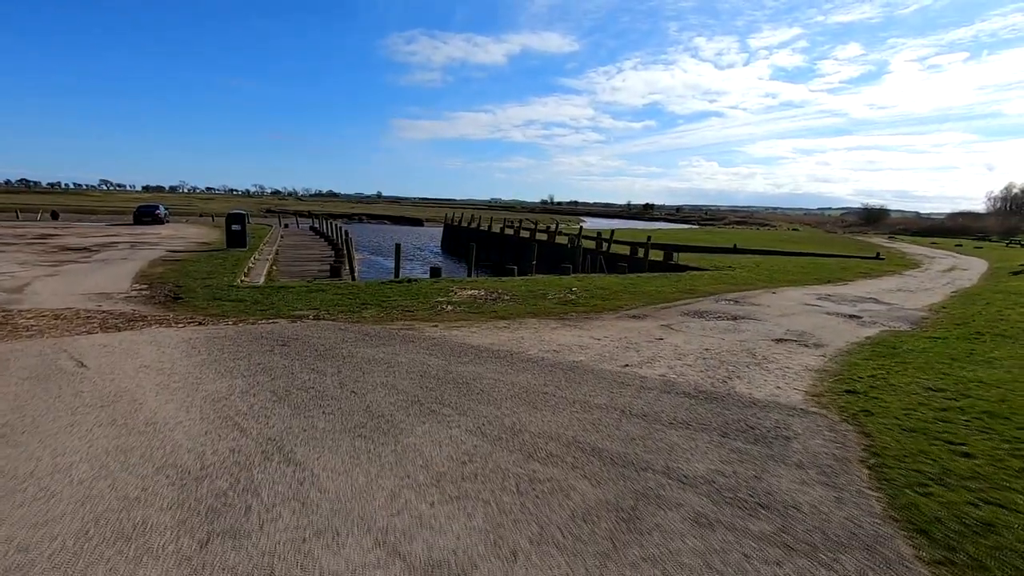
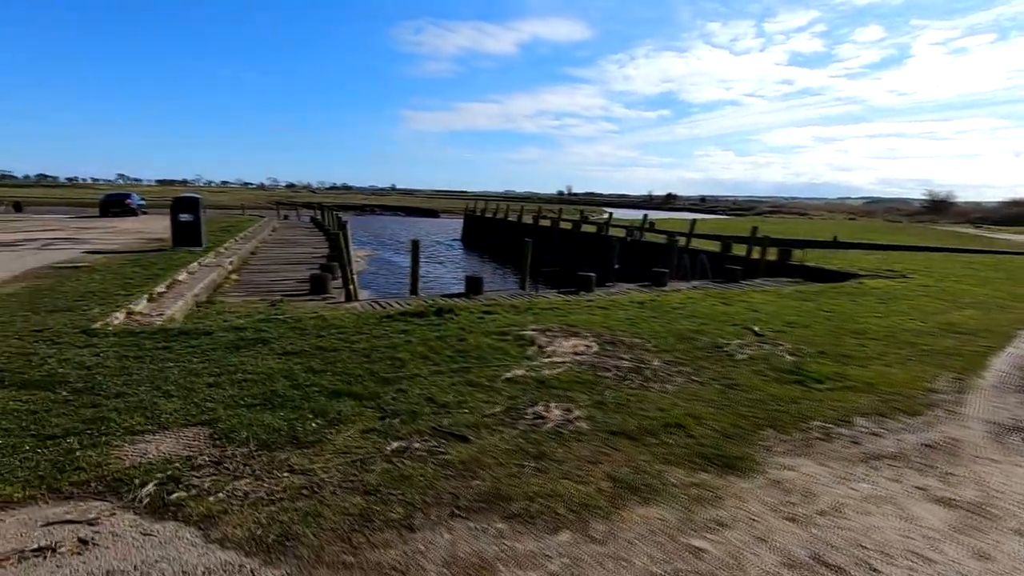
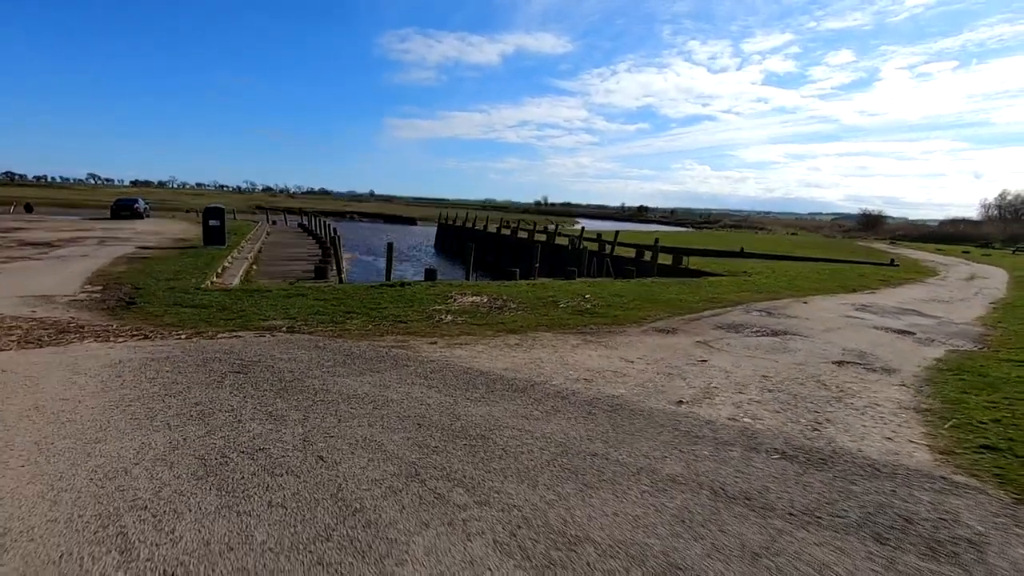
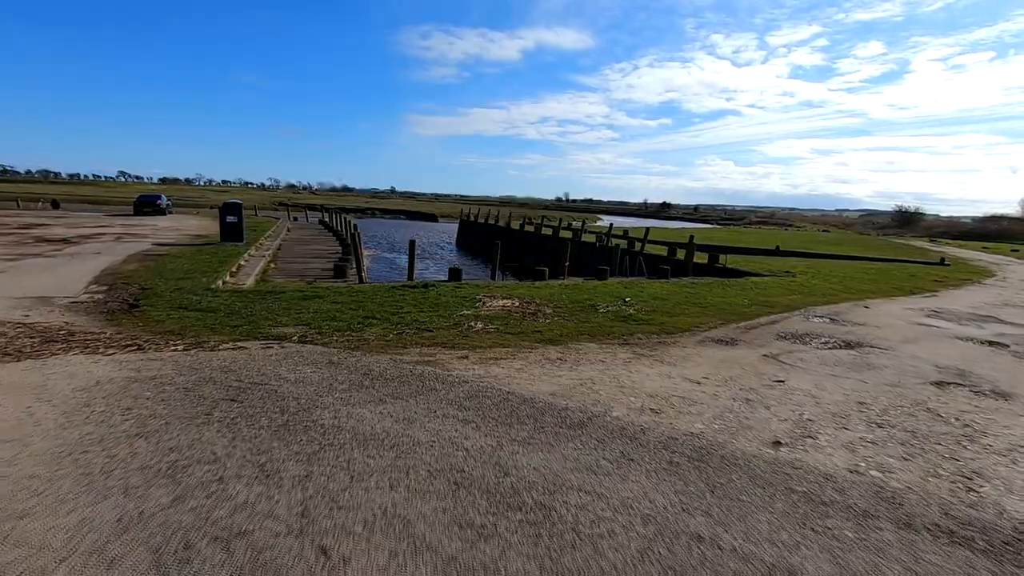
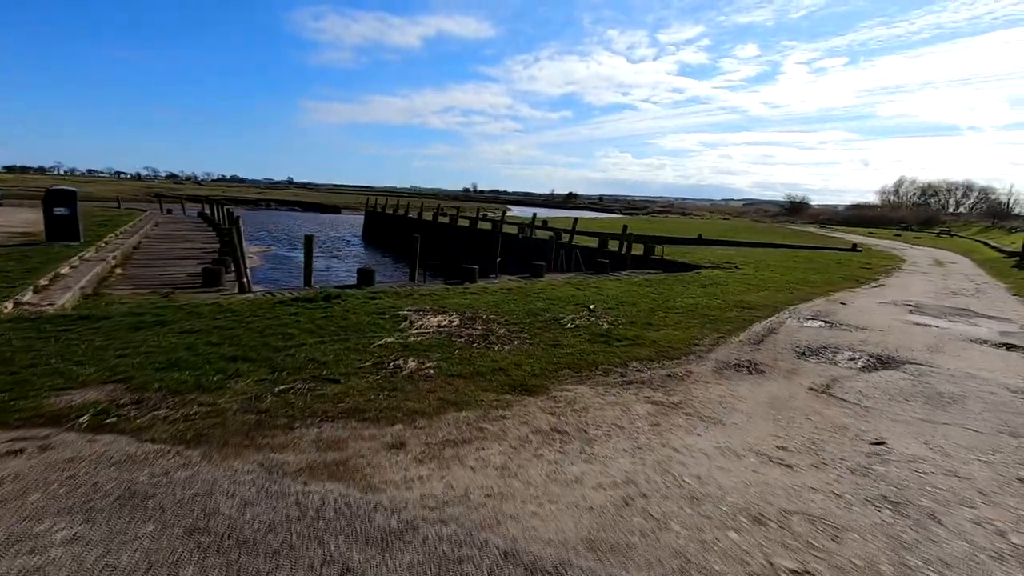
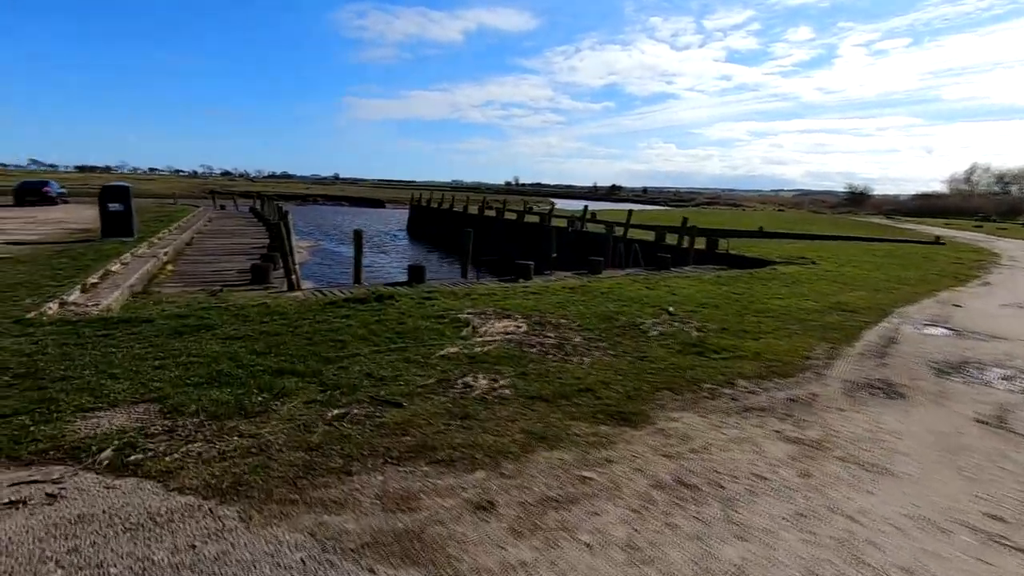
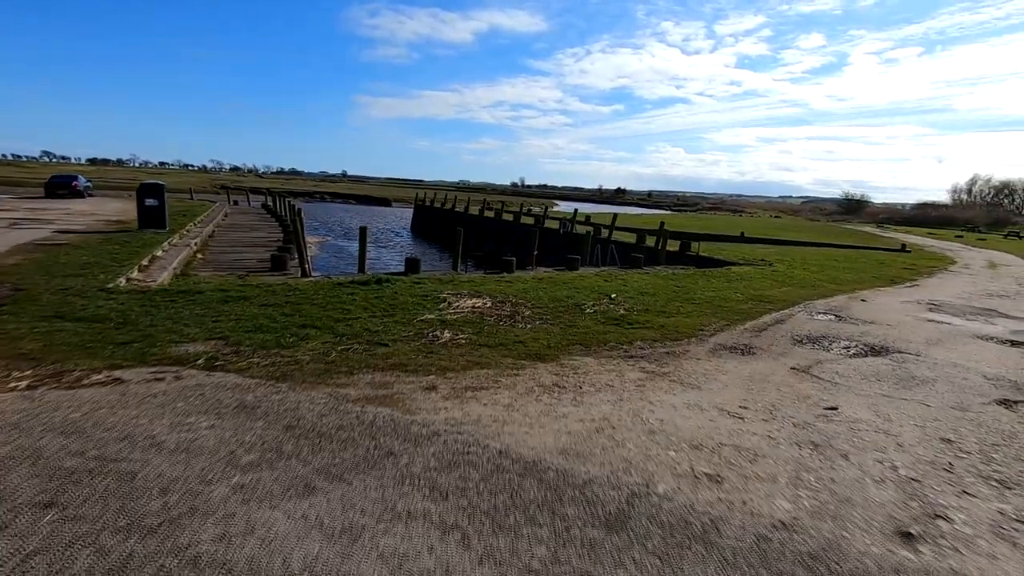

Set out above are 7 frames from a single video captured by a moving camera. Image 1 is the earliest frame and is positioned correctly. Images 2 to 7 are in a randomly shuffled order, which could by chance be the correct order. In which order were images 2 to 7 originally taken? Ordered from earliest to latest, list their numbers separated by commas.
3, 4, 7, 5, 6, 2
